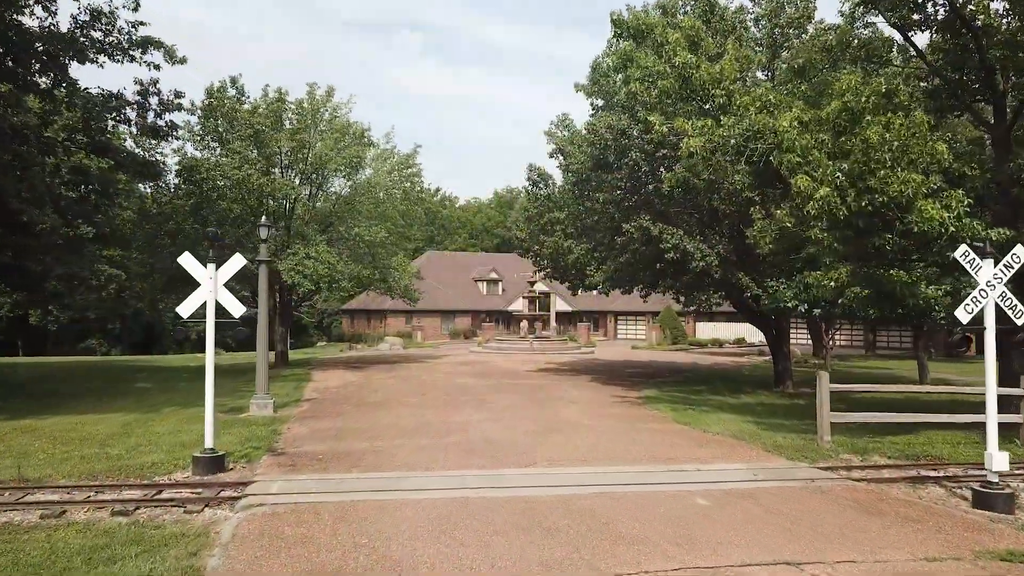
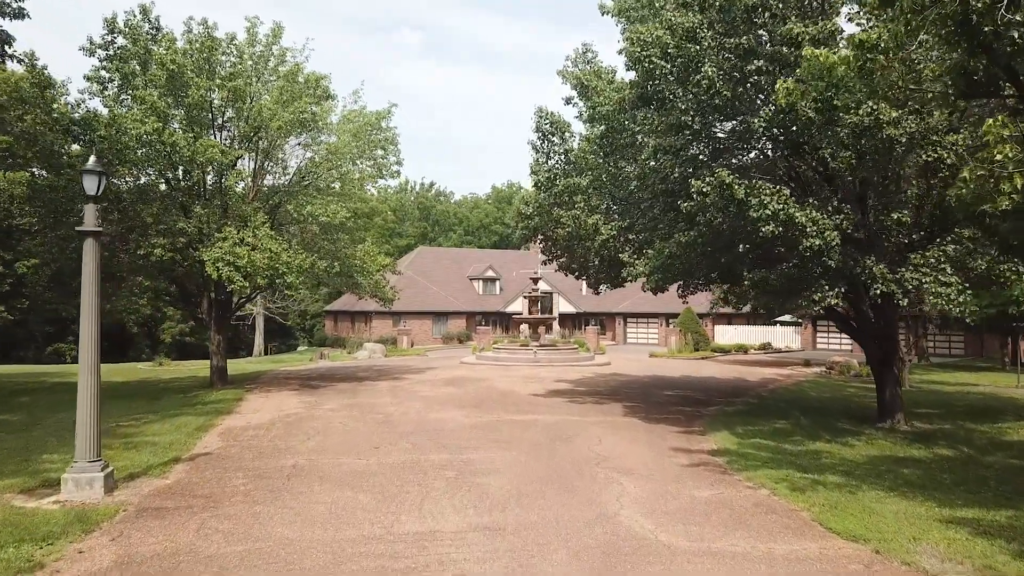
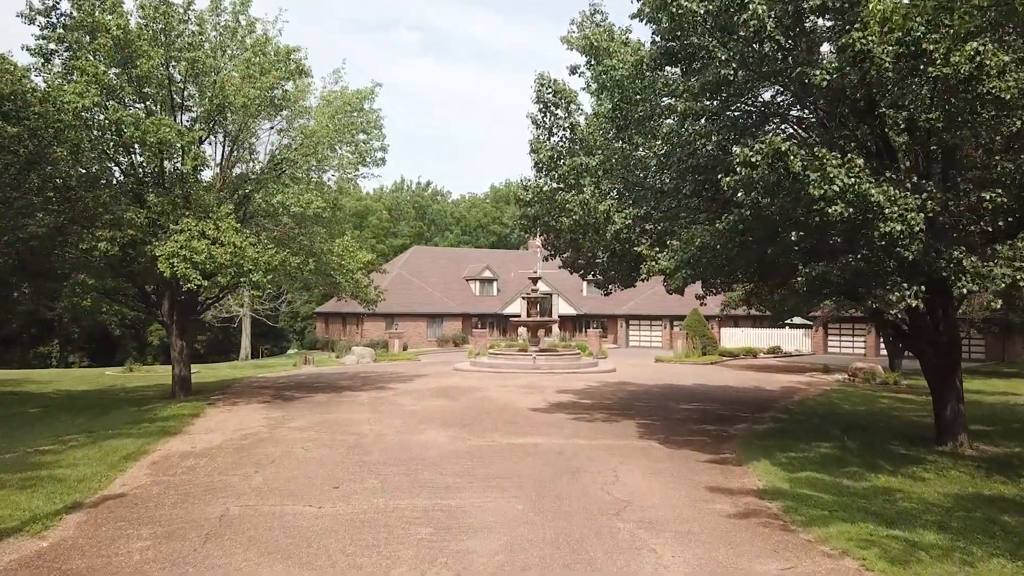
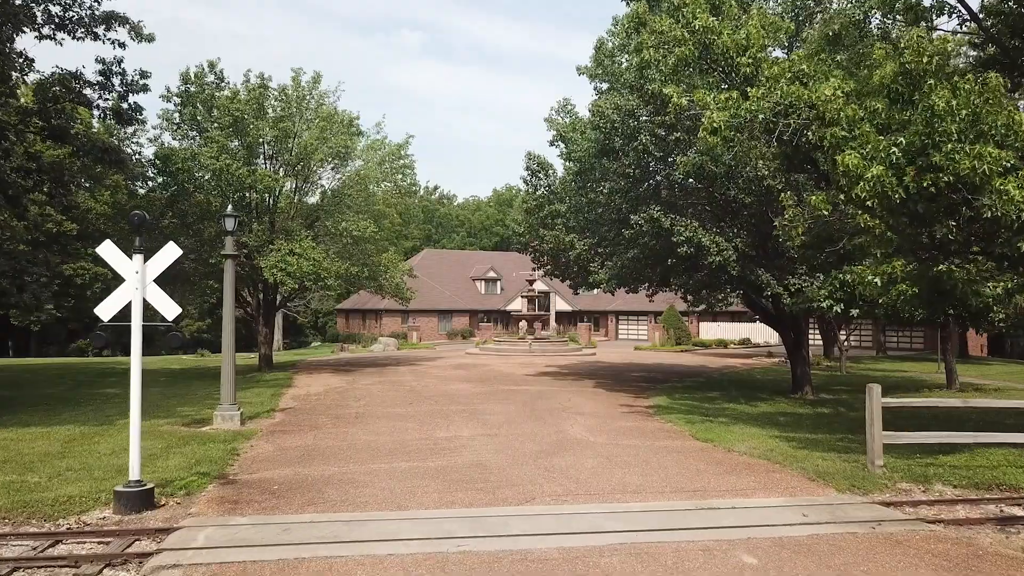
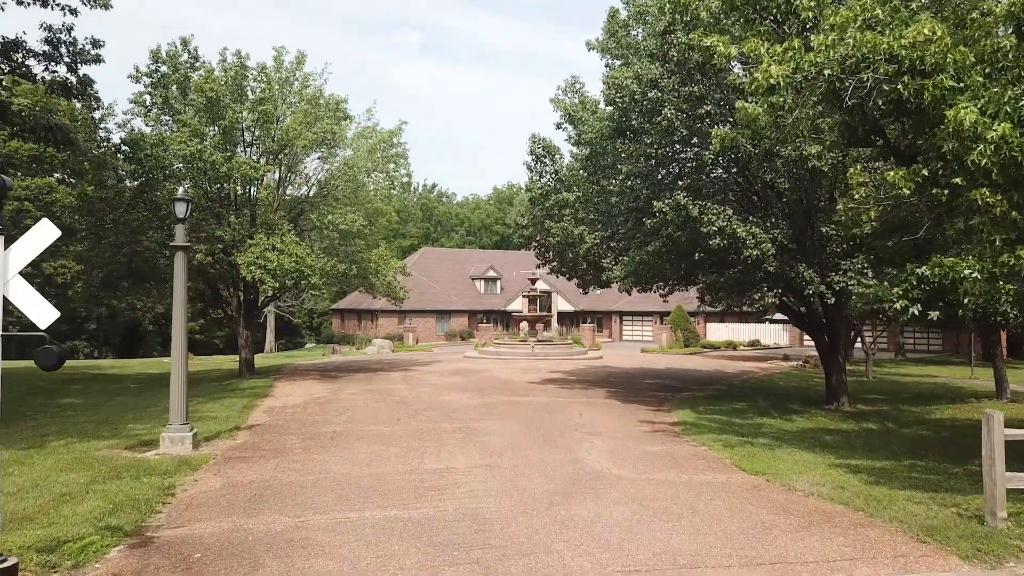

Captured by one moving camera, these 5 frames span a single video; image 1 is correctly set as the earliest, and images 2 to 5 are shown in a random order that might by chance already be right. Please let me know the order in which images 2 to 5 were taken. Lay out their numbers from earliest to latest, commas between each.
4, 5, 2, 3
